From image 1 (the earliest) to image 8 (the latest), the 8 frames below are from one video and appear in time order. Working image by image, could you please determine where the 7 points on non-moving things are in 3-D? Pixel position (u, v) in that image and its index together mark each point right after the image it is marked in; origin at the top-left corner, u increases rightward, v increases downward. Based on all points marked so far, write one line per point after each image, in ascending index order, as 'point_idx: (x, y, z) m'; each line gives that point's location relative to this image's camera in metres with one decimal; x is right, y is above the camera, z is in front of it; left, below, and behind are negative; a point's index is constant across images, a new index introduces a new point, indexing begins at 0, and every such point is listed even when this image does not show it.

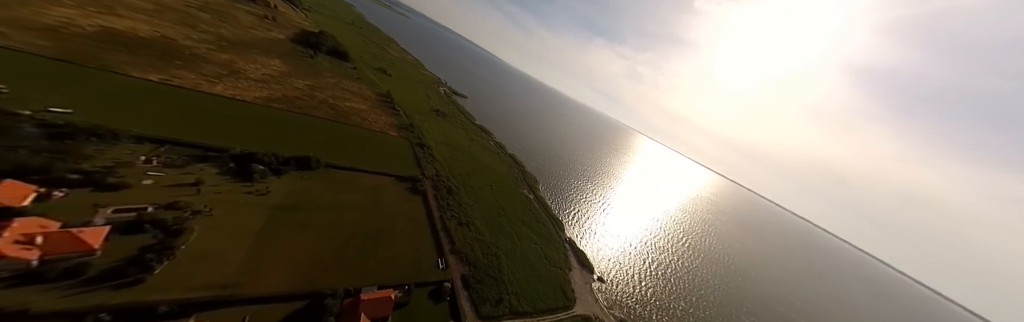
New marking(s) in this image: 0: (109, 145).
0: (-28.4, +1.4, +15.9) m
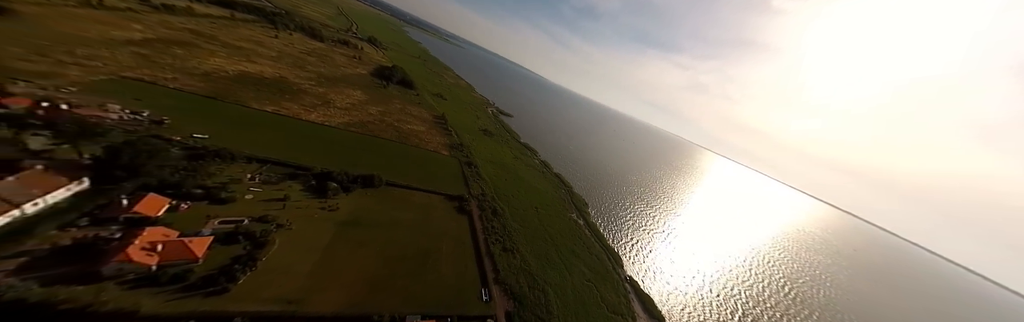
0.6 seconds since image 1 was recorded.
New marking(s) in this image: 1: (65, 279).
0: (-24.1, -0.1, +19.0) m
1: (-20.2, -5.2, +9.9) m
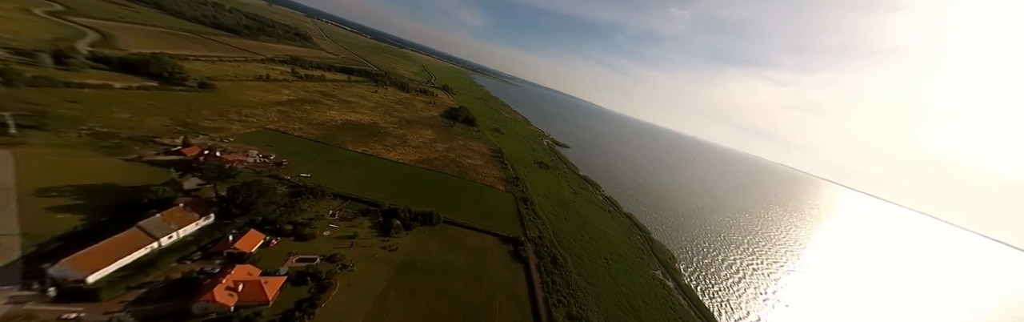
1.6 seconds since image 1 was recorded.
0: (-18.4, -3.7, +20.9) m
1: (-16.9, -7.4, +10.5) m
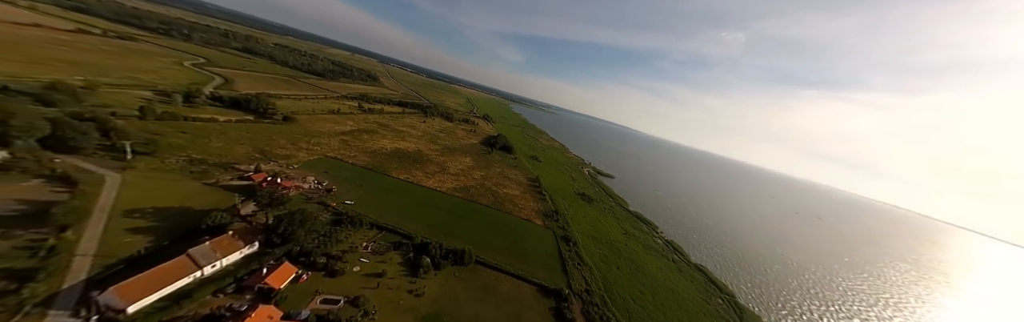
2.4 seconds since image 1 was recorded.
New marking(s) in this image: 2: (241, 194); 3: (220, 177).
0: (-14.6, -6.4, +20.4) m
1: (-14.9, -8.8, +9.5) m
2: (-22.0, -2.8, +18.0) m
3: (-25.6, -1.4, +19.4) m
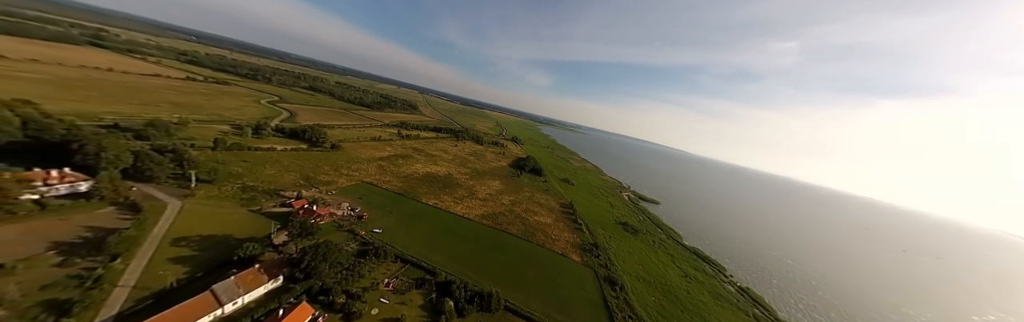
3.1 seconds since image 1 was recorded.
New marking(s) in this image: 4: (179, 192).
0: (-11.6, -8.9, +19.2) m
1: (-13.4, -10.2, +8.3) m
2: (-19.3, -5.1, +18.2) m
3: (-22.7, -3.9, +20.2) m
4: (-27.2, -2.6, +17.9) m
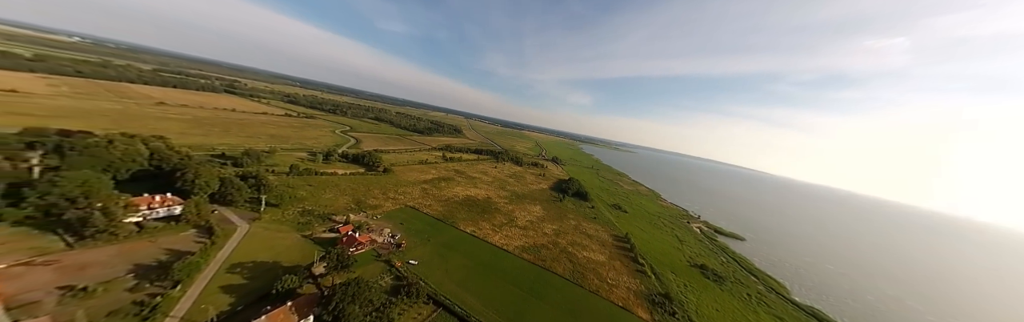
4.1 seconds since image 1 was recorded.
0: (-7.9, -11.1, +17.4) m
1: (-11.6, -11.5, +6.9) m
2: (-15.6, -7.3, +18.1) m
3: (-18.6, -6.3, +20.7) m
4: (-23.4, -4.9, +19.5) m
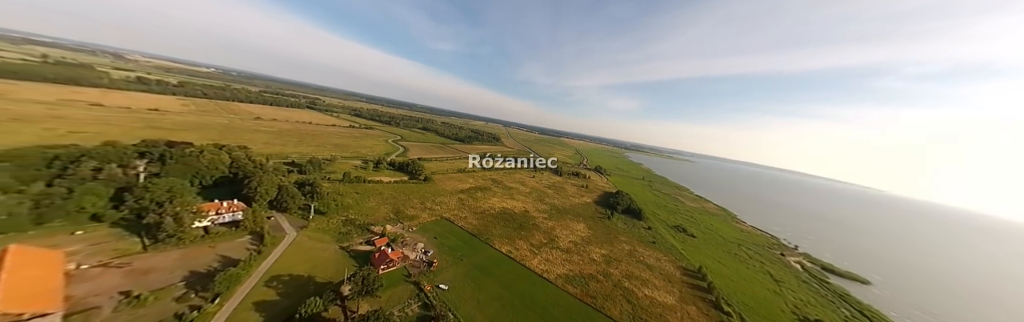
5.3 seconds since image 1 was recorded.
0: (-5.0, -12.1, +15.3) m
1: (-10.4, -12.0, +5.6) m
2: (-12.3, -8.2, +17.5) m
3: (-14.8, -7.3, +20.6) m
4: (-19.7, -5.7, +20.2) m
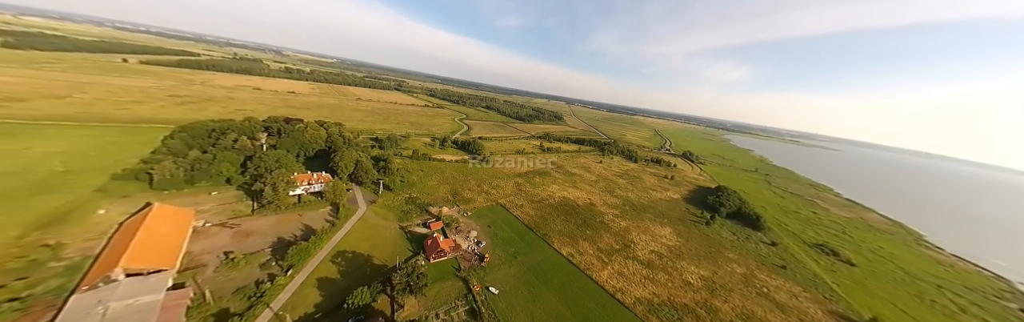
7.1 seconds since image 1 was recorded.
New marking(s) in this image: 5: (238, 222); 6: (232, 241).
0: (-1.4, -11.2, +13.5) m
1: (-9.4, -11.6, +5.7) m
2: (-7.7, -6.7, +17.2) m
3: (-9.2, -5.4, +20.8) m
4: (-14.0, -3.5, +21.6) m
5: (-17.8, -3.9, +14.3) m
6: (-16.4, -4.7, +12.8) m
